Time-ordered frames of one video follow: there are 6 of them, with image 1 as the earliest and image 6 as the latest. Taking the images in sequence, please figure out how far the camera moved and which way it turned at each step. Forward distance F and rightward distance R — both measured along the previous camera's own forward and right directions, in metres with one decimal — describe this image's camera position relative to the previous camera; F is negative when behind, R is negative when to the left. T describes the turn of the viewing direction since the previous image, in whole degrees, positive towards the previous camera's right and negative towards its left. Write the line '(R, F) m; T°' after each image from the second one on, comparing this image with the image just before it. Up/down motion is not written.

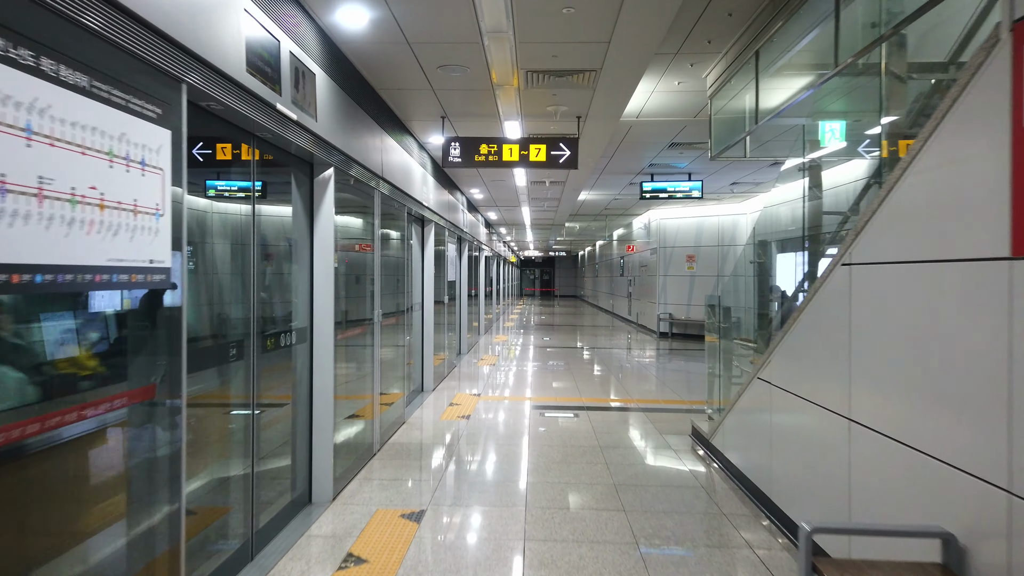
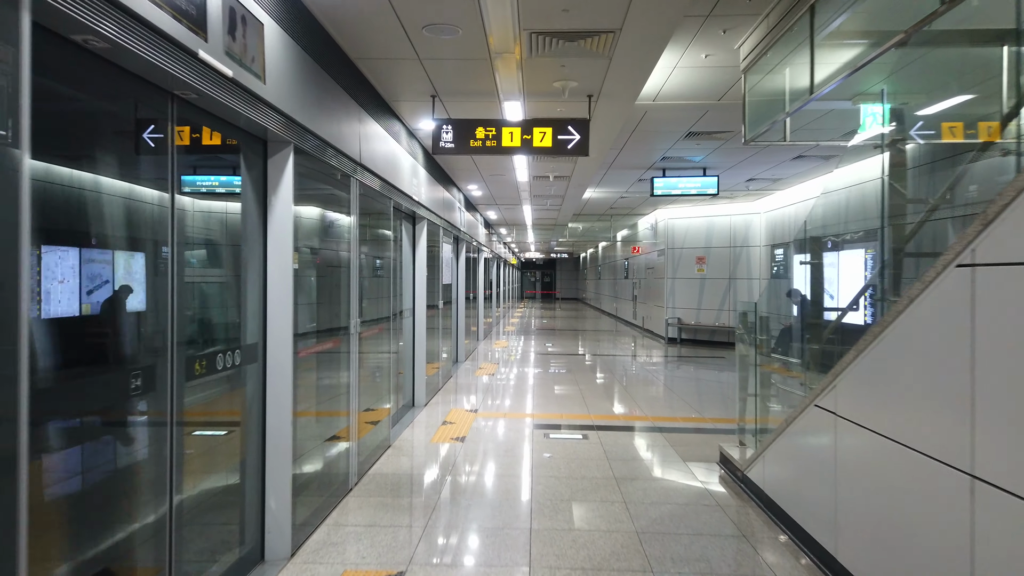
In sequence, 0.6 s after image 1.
(0.0, +0.8) m; 0°
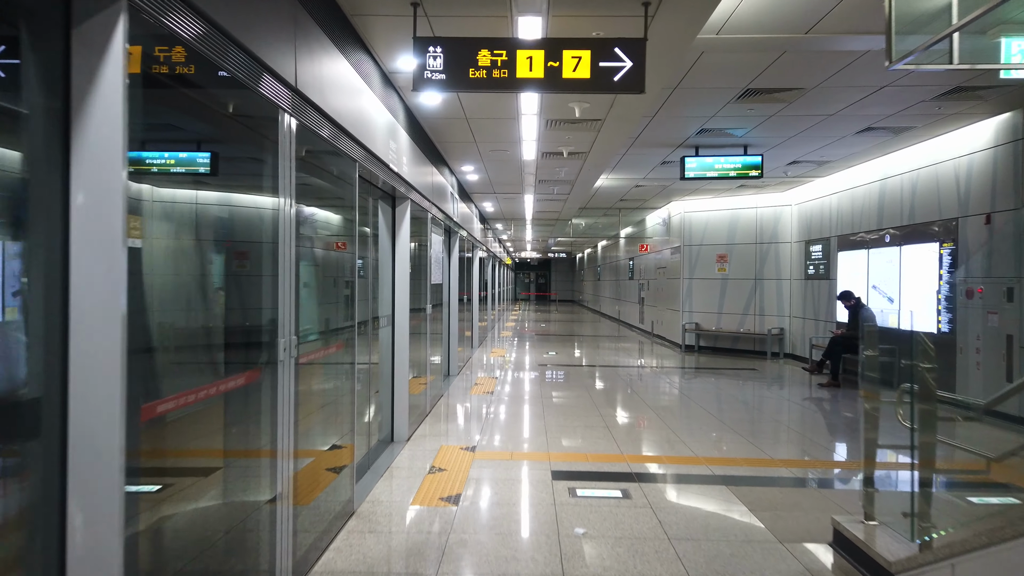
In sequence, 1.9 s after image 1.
(-0.1, +1.6) m; +1°
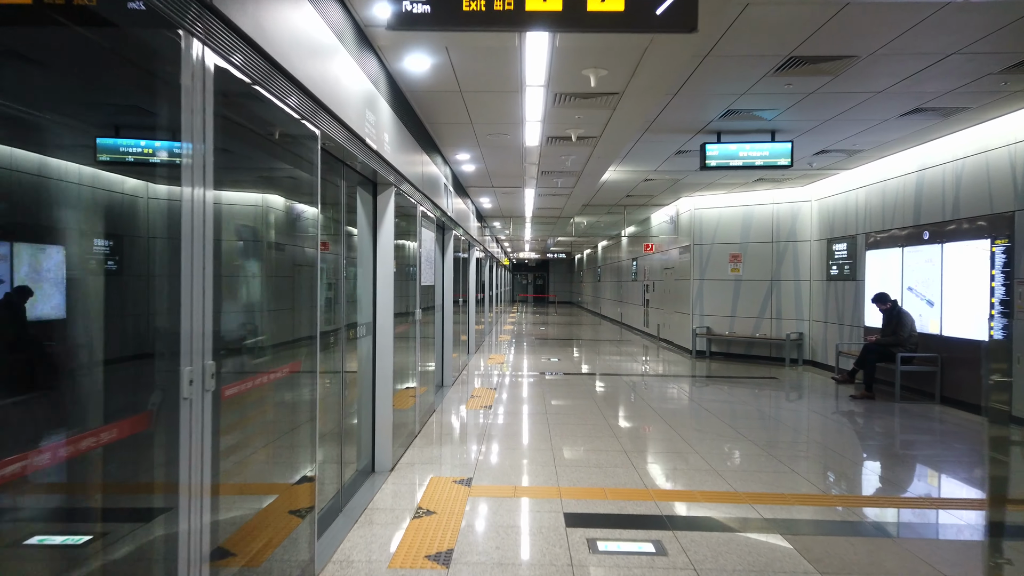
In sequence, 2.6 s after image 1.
(0.0, +0.8) m; 0°
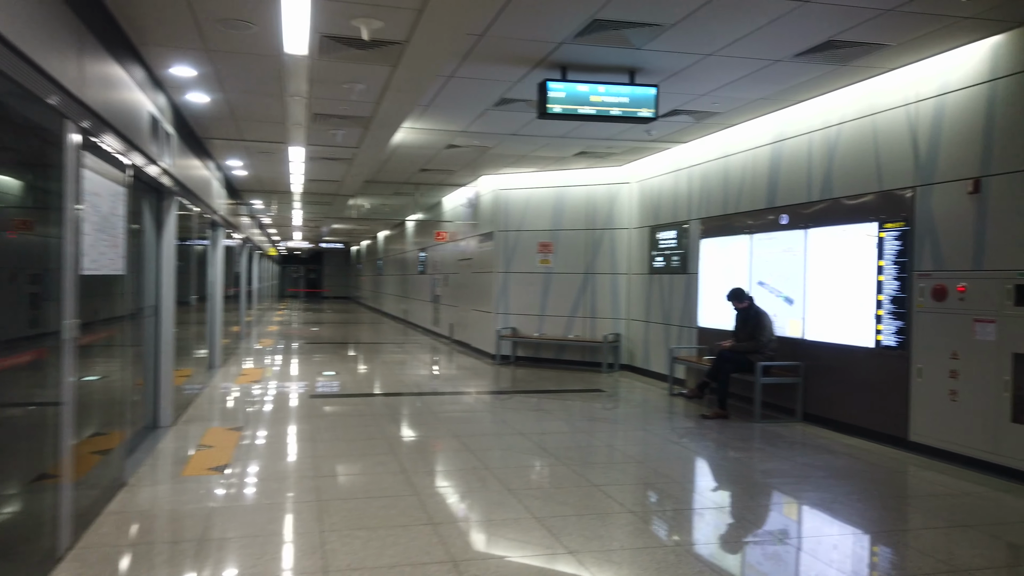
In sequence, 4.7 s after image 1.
(+0.1, +2.3) m; +17°
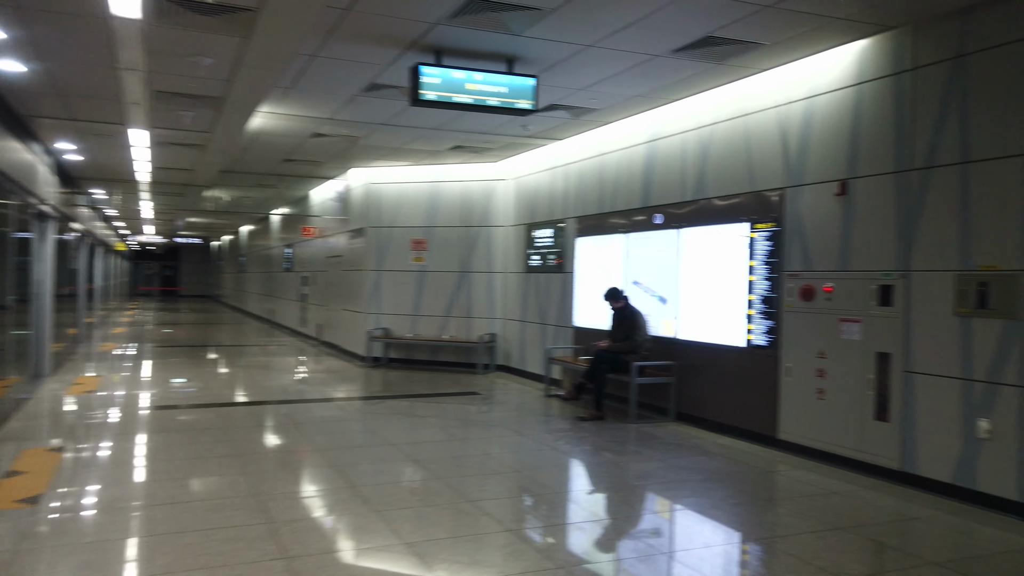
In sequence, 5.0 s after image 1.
(0.0, +0.3) m; +10°
